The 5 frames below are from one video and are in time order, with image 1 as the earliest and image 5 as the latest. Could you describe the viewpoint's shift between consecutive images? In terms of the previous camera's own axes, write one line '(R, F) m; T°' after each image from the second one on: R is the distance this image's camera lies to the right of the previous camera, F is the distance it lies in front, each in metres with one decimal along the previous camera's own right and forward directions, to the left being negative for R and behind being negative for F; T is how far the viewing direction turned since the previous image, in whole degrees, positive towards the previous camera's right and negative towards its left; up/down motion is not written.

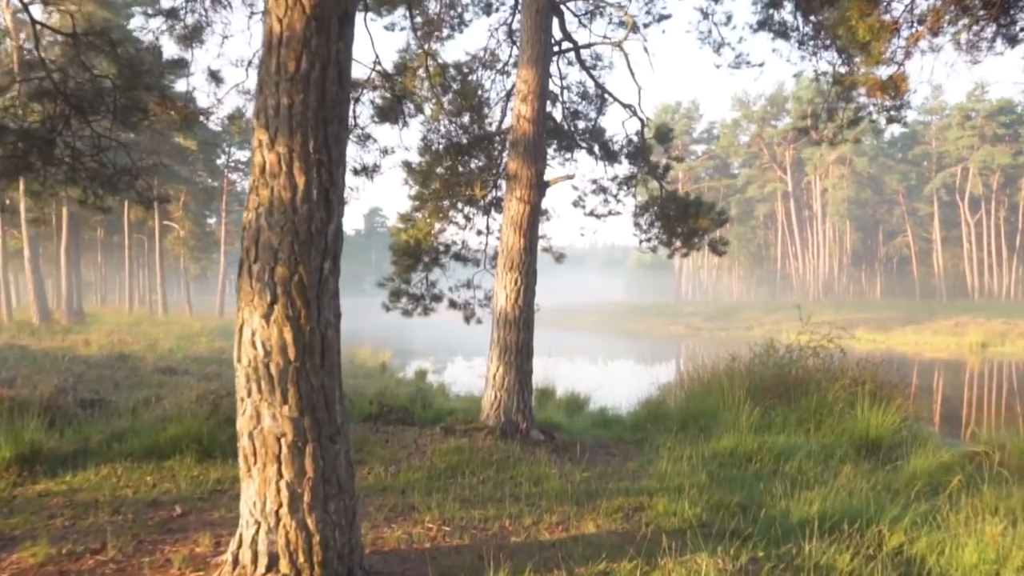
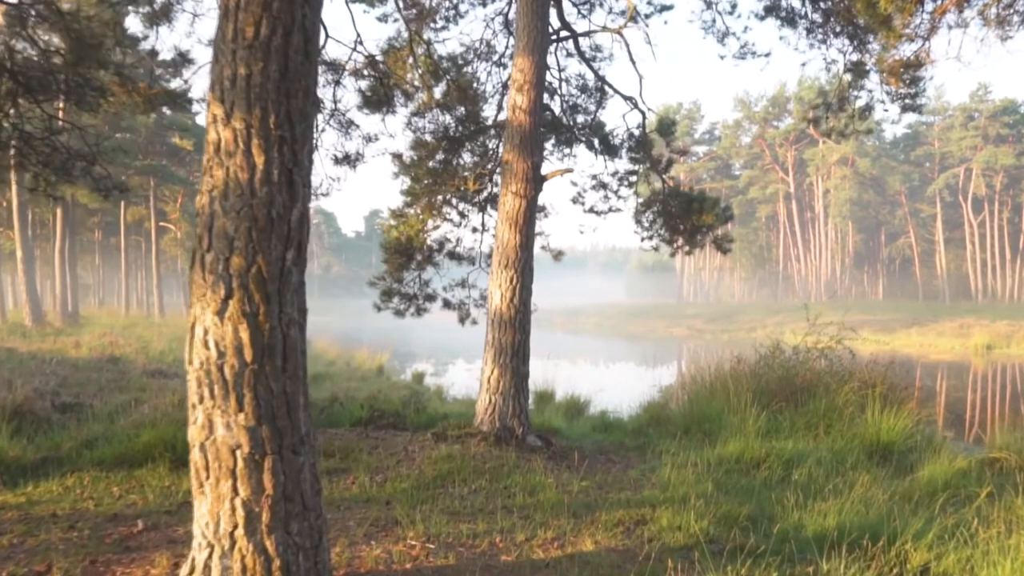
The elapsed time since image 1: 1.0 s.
(+0.1, +0.4) m; 0°
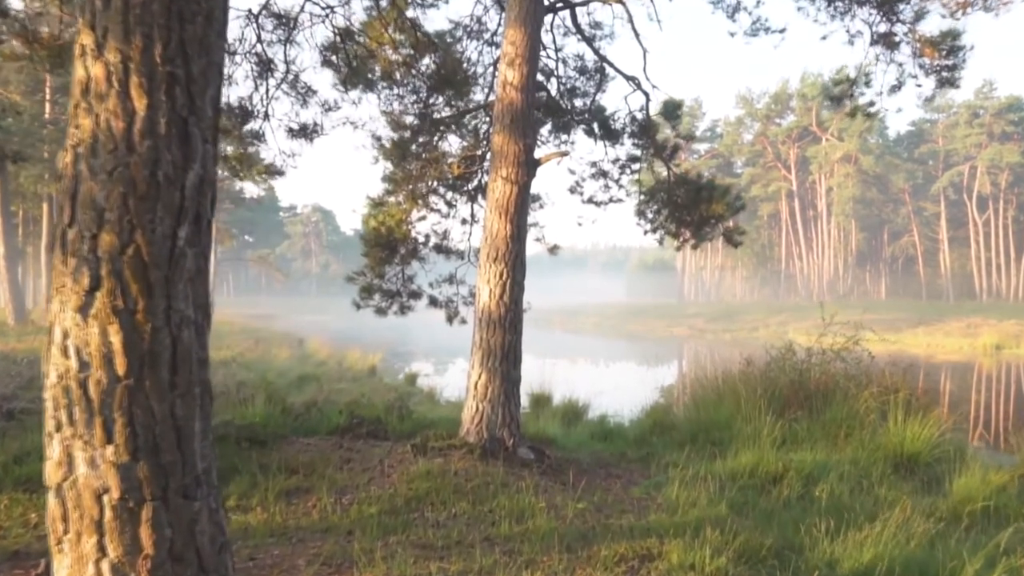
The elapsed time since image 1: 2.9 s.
(+0.1, +0.7) m; 0°
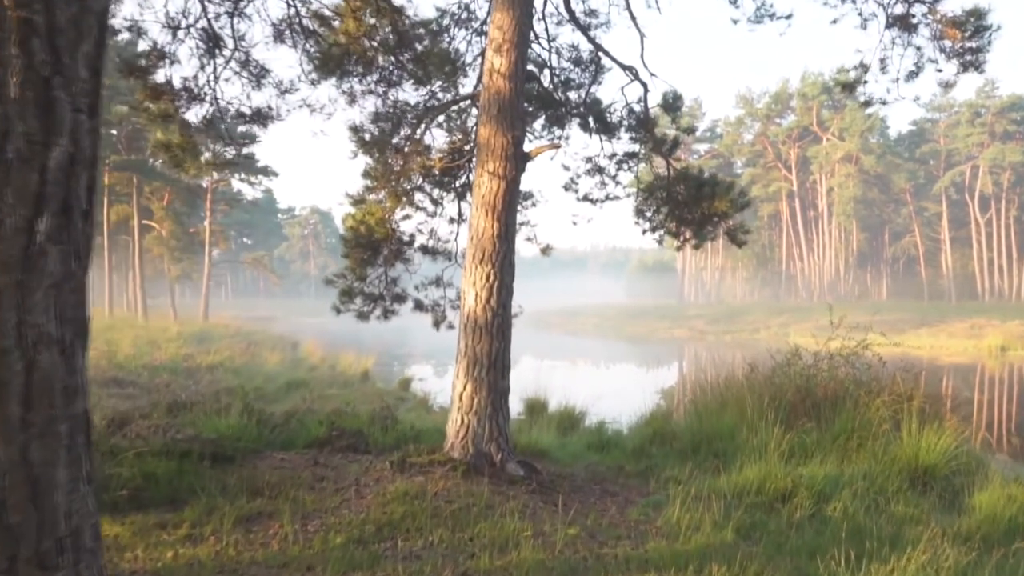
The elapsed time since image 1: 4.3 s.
(+0.1, +0.5) m; 0°
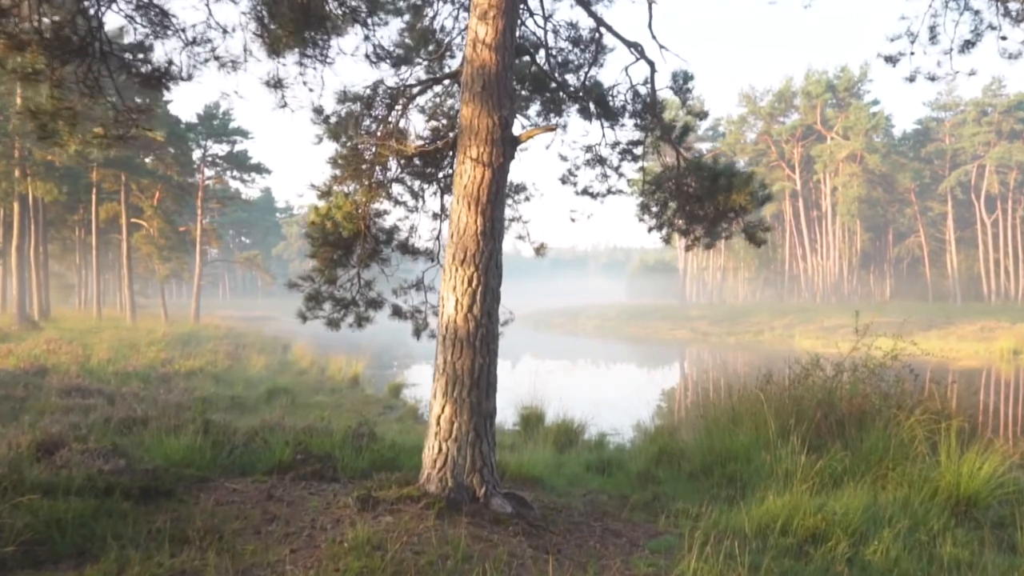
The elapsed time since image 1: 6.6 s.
(+0.1, +0.9) m; 0°
